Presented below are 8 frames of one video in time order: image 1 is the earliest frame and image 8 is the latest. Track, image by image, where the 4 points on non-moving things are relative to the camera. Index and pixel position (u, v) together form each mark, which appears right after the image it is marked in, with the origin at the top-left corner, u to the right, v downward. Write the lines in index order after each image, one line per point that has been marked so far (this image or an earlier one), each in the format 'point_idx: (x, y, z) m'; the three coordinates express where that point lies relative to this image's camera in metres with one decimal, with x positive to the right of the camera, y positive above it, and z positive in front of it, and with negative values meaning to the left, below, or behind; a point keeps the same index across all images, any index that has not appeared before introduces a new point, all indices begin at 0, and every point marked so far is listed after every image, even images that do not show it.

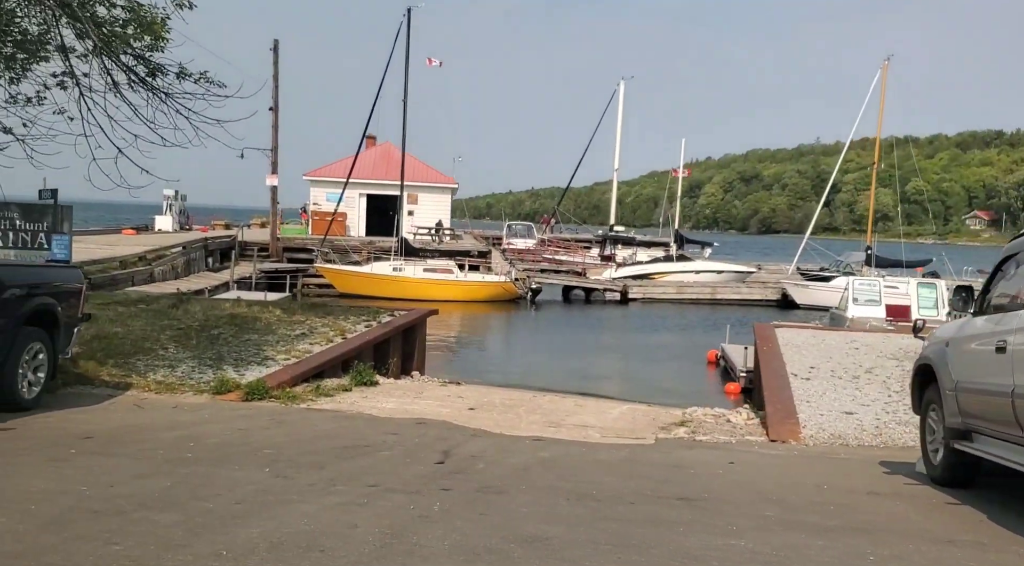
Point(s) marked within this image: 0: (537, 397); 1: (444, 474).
0: (+0.3, -1.7, +15.0) m
1: (-0.4, -1.1, +5.9) m
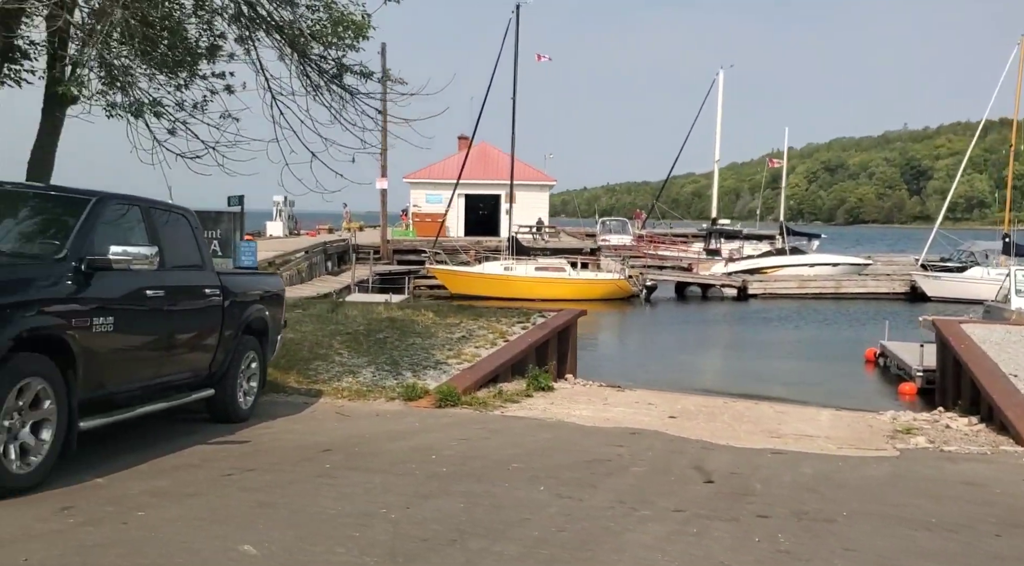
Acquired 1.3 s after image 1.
0: (+3.1, -1.7, +14.5) m
1: (+1.2, -1.2, +5.5) m
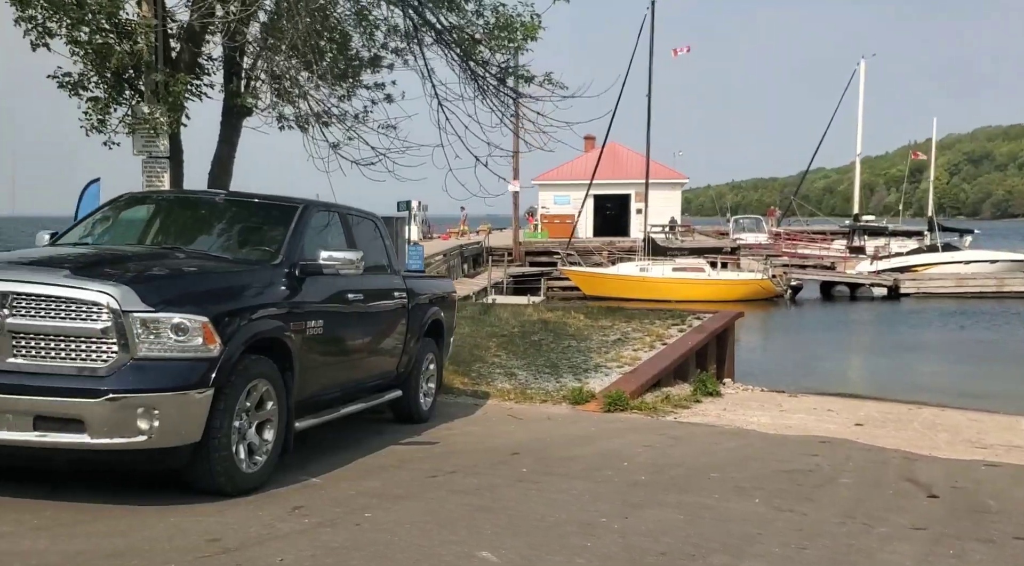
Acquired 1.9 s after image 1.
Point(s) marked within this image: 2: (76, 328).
0: (+5.5, -1.8, +13.8) m
1: (+2.3, -1.2, +5.1) m
2: (-2.0, -0.2, +4.5) m
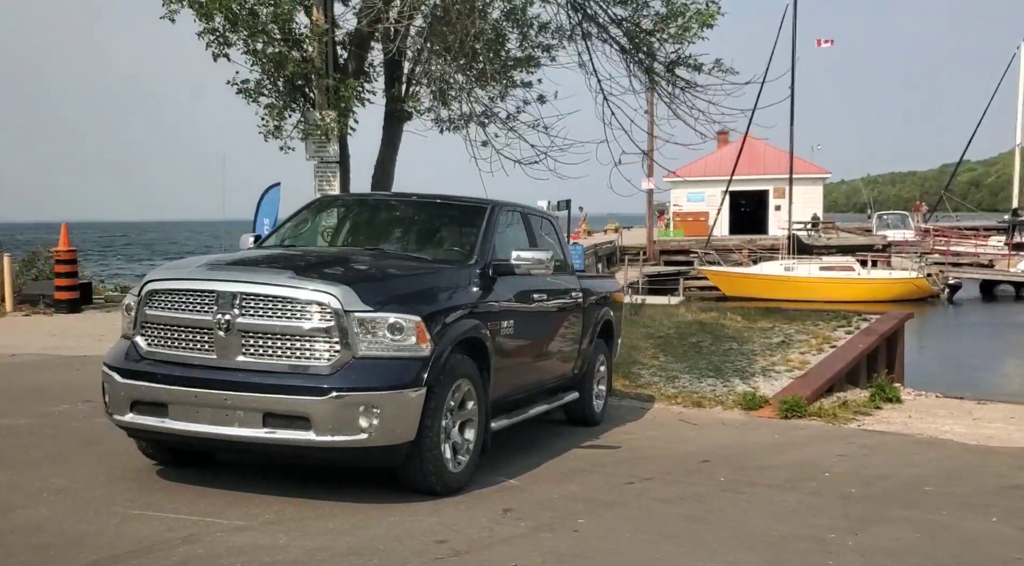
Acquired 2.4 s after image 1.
0: (+7.8, -1.8, +12.7) m
1: (+3.4, -1.2, +4.6) m
2: (-1.0, -0.2, +4.6) m
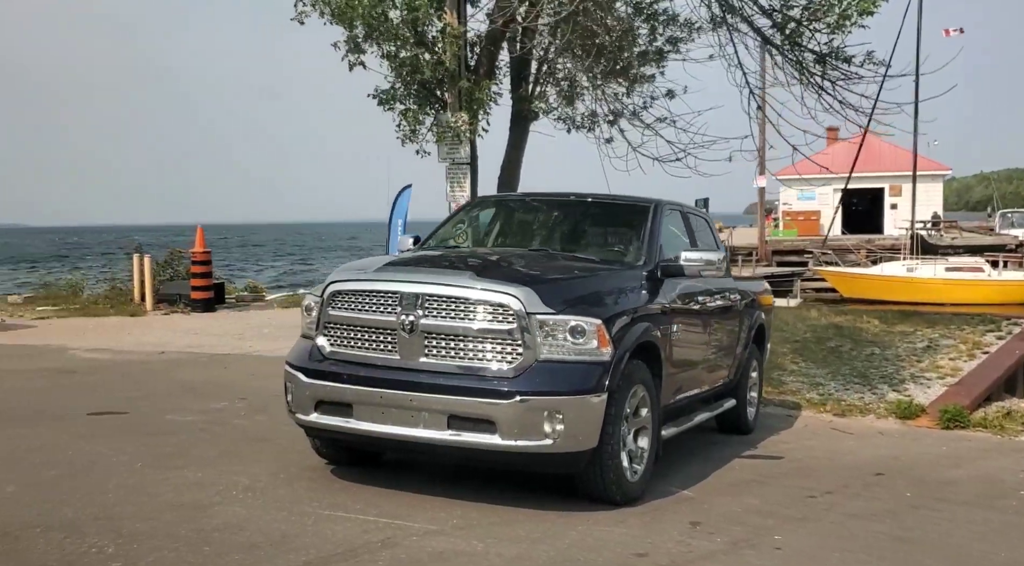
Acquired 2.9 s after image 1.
0: (+9.5, -1.8, +11.6) m
1: (+4.2, -1.2, +4.0) m
2: (-0.2, -0.2, +4.5) m
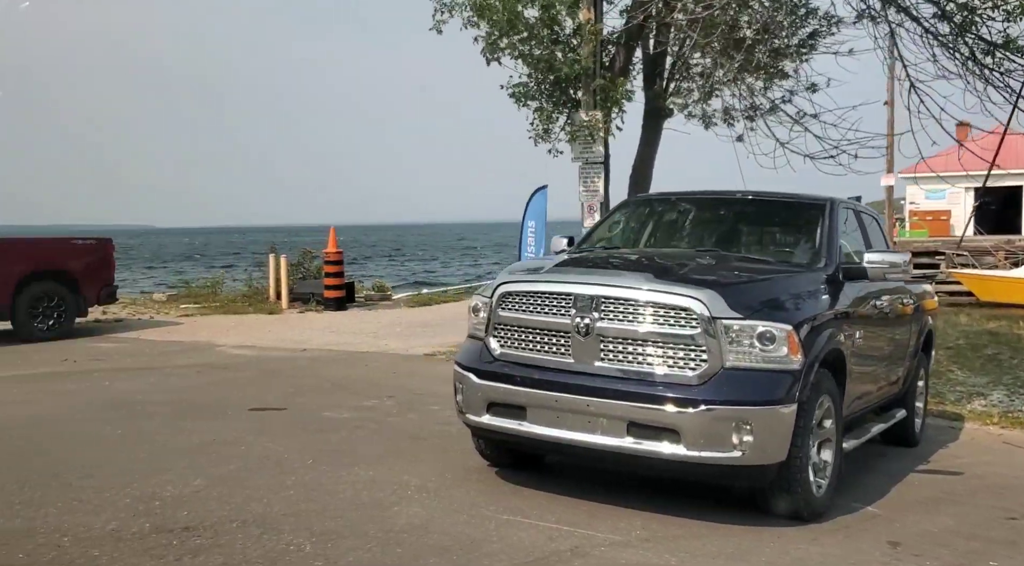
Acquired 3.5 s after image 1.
0: (+11.1, -1.9, +10.2) m
1: (+4.9, -1.3, +3.4) m
2: (+0.6, -0.2, +4.4) m
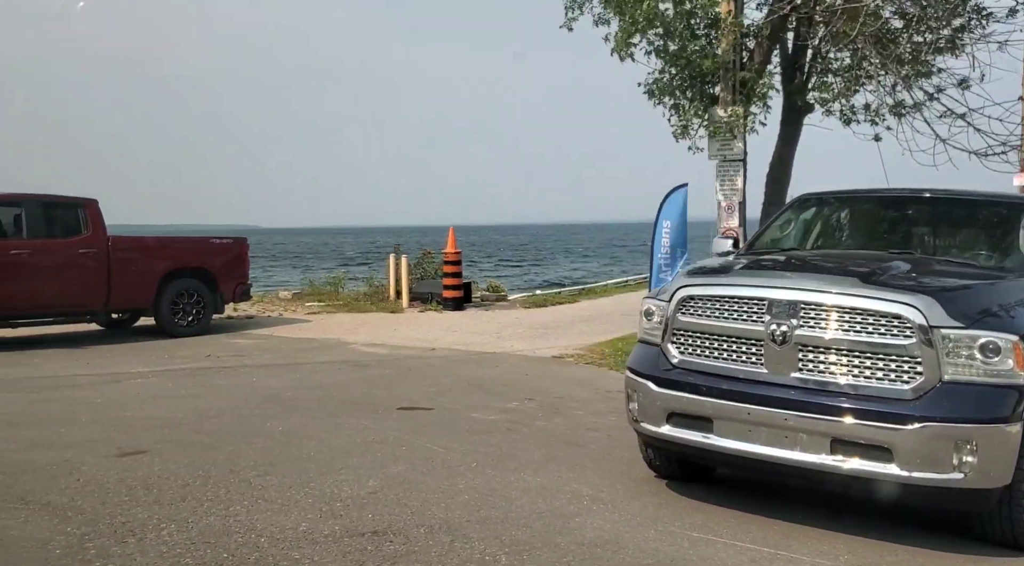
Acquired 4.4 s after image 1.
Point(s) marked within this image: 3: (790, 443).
0: (+12.5, -2.1, +8.7) m
1: (+5.6, -1.3, +2.6) m
2: (+1.5, -0.2, +4.1) m
3: (+1.2, -0.7, +4.2) m
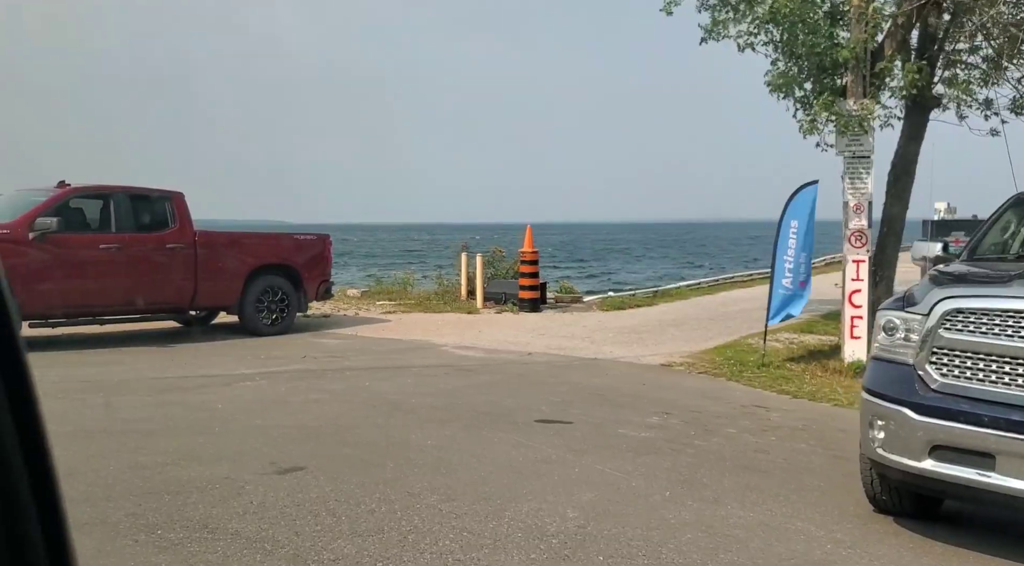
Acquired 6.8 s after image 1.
0: (+13.6, -2.3, +7.3) m
1: (+6.4, -1.4, +1.7) m
2: (+2.4, -0.3, +3.4) m
3: (+2.1, -0.7, +3.5) m
